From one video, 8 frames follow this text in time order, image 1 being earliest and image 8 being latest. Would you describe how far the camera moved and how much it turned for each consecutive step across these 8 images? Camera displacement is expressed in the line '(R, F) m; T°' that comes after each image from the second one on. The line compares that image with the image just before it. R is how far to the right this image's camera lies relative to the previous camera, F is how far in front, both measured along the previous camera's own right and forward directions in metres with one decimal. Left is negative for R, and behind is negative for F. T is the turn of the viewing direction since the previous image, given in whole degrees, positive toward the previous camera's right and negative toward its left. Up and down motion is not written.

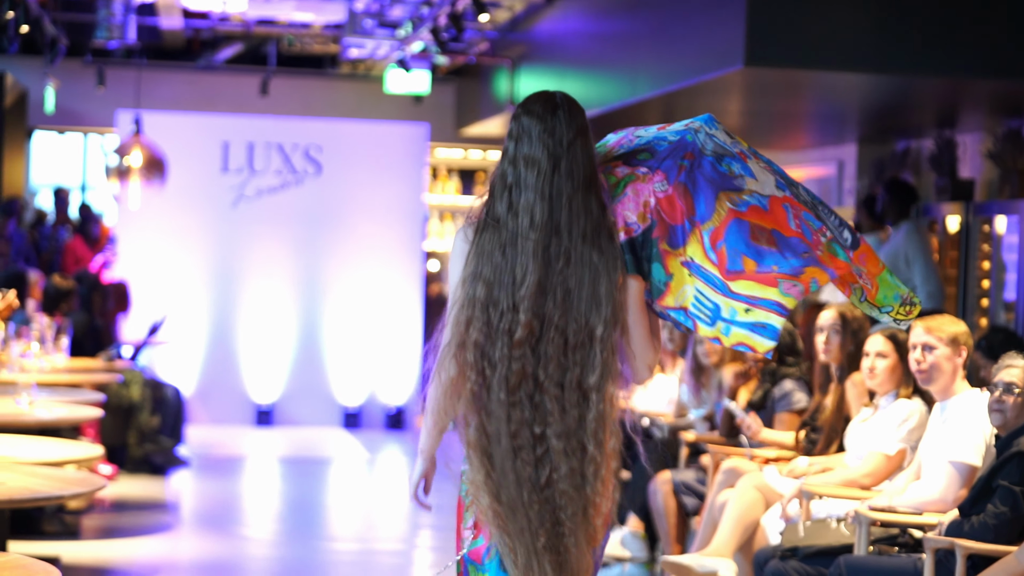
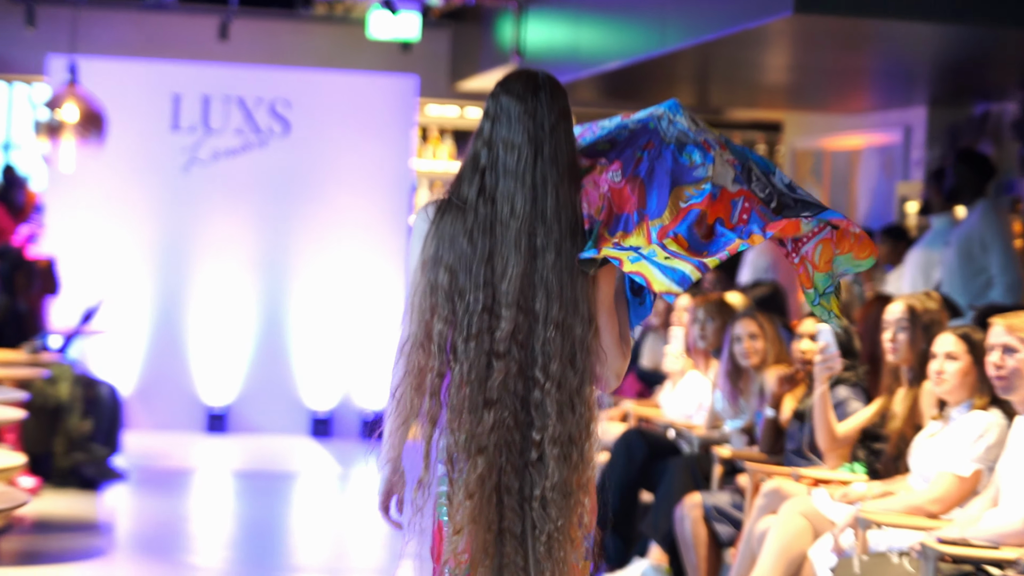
(0.0, +1.3) m; 0°
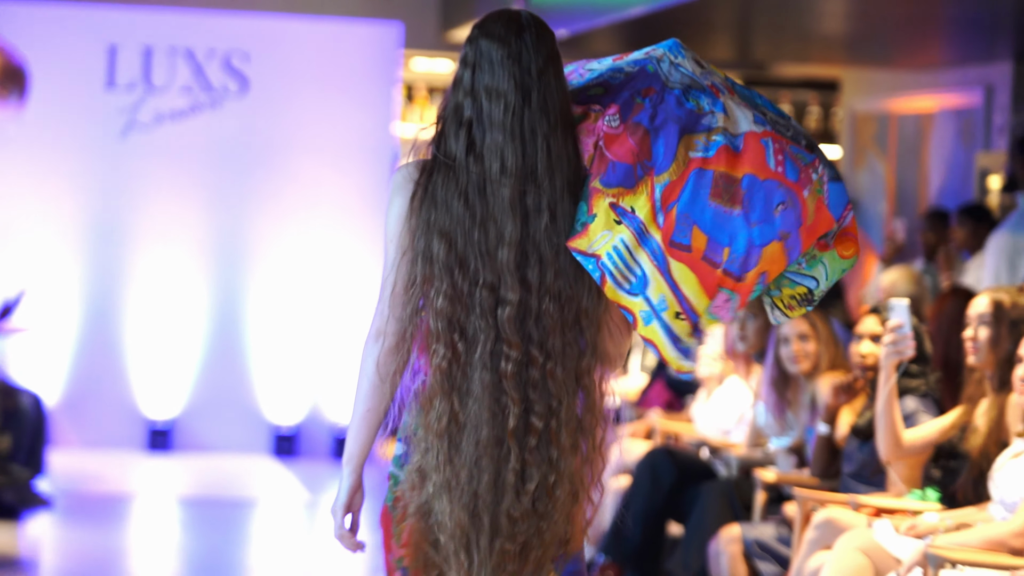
(0.0, +1.1) m; 0°
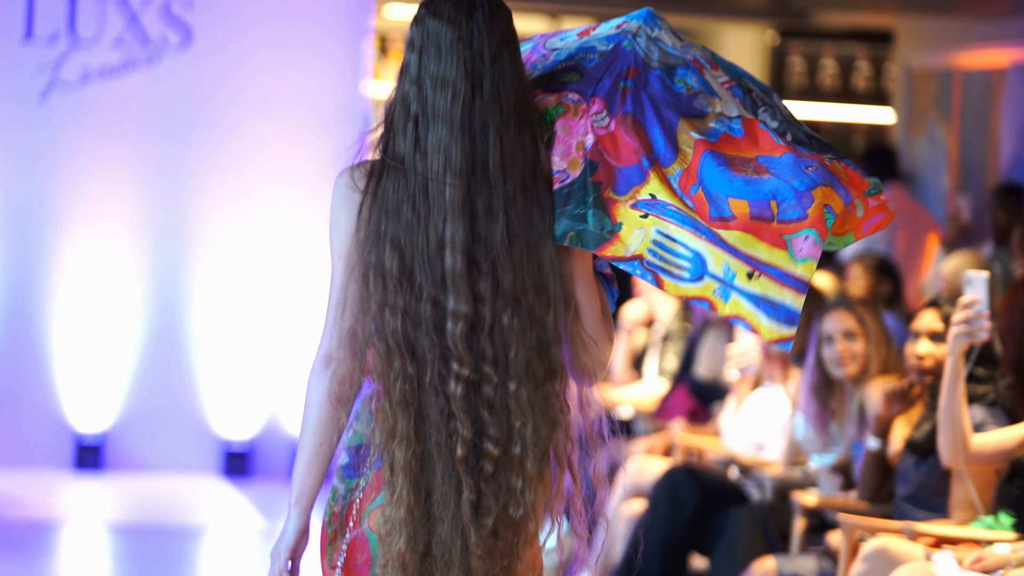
(+0.1, +0.9) m; 0°
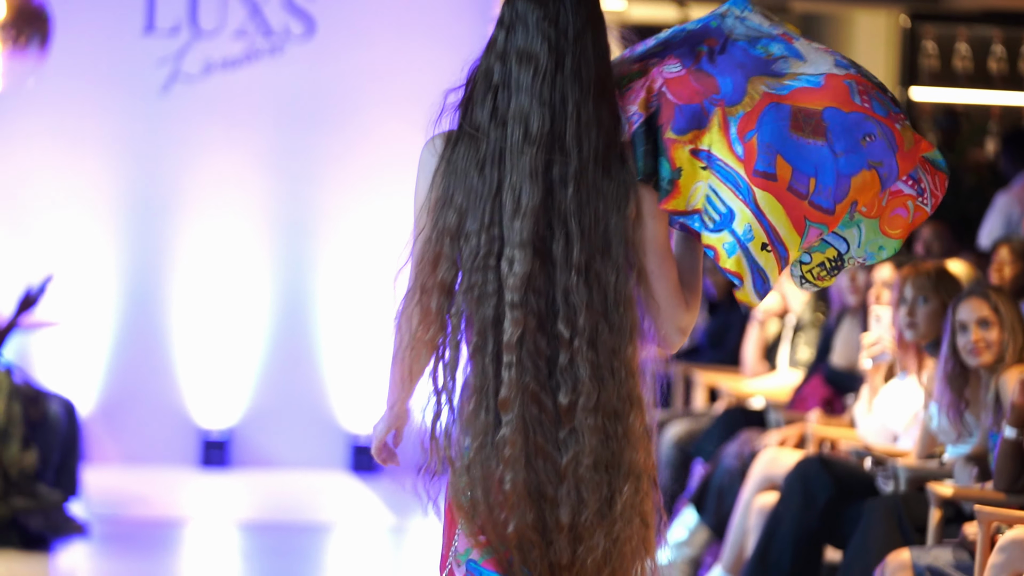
(-0.4, +0.1) m; -1°
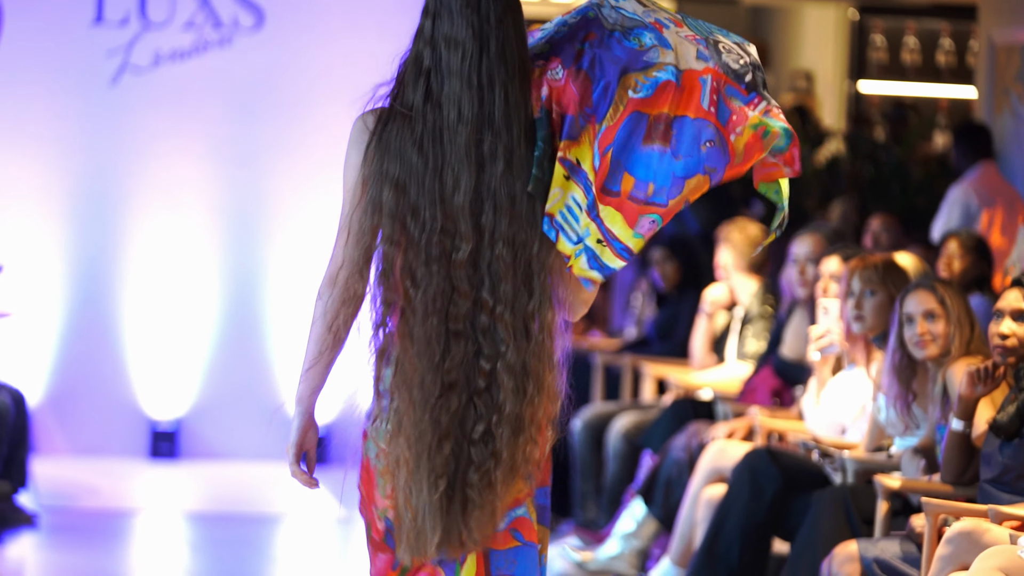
(+0.2, 0.0) m; 0°
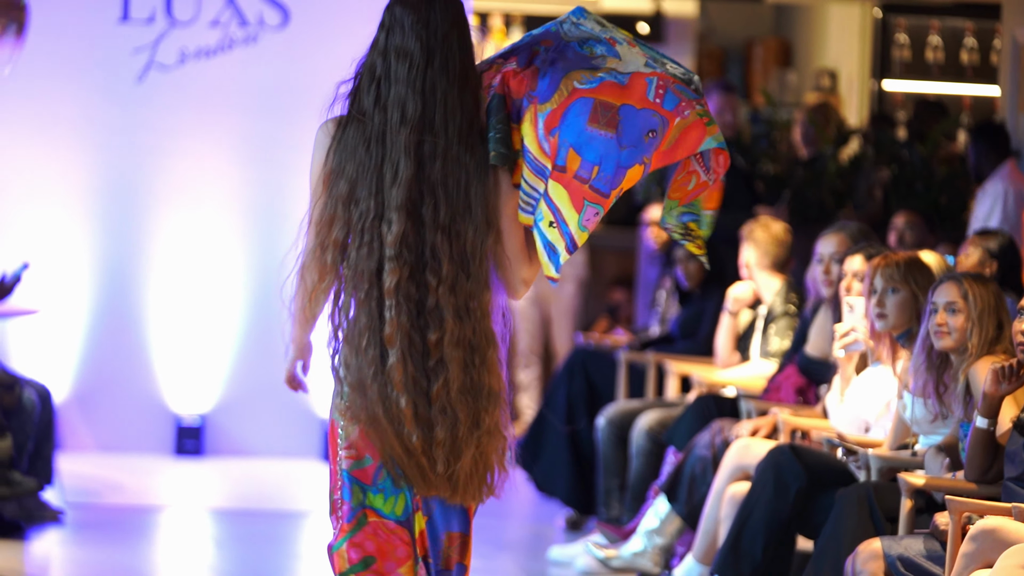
(-0.1, 0.0) m; 0°
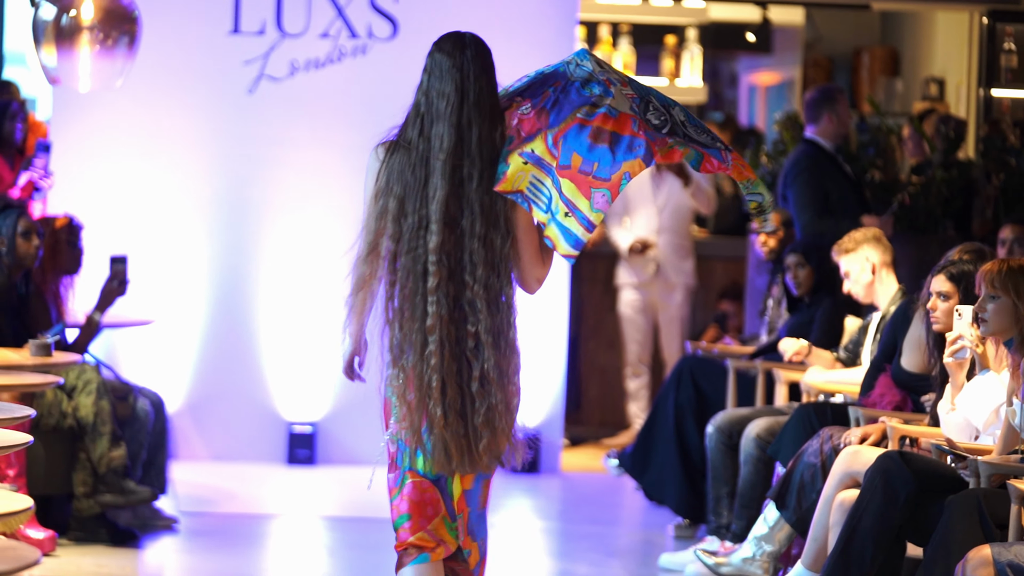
(-0.4, 0.0) m; 0°
